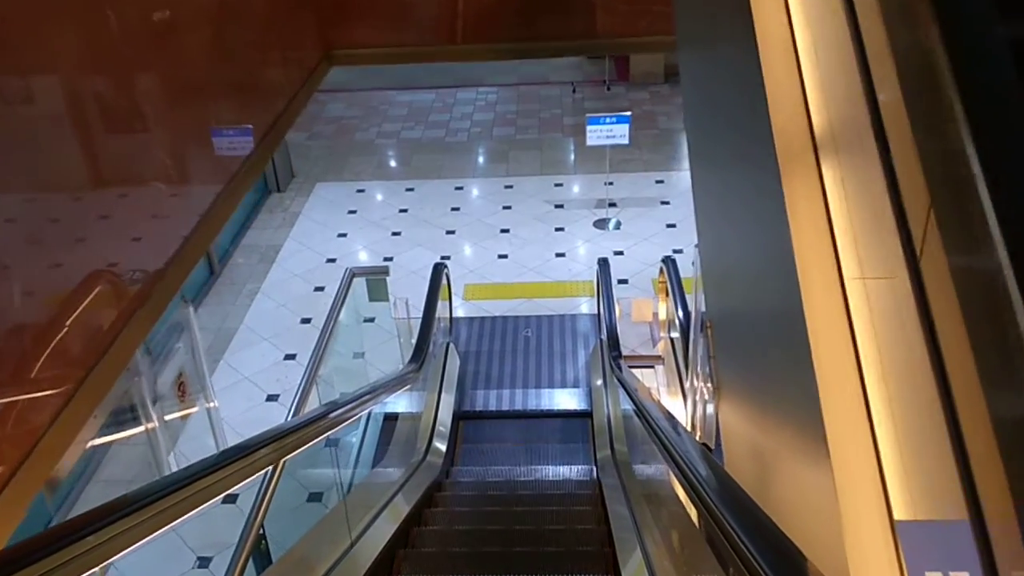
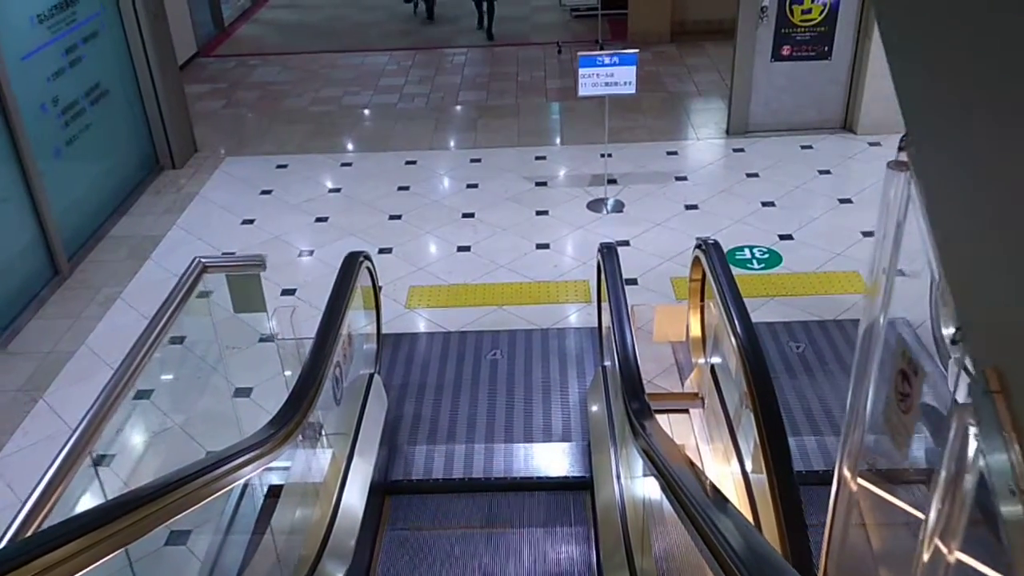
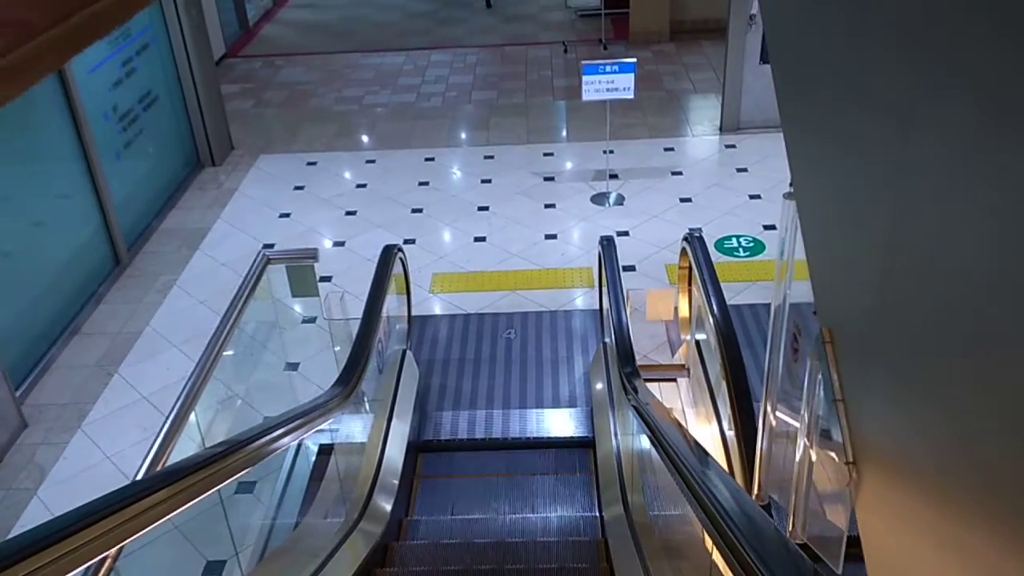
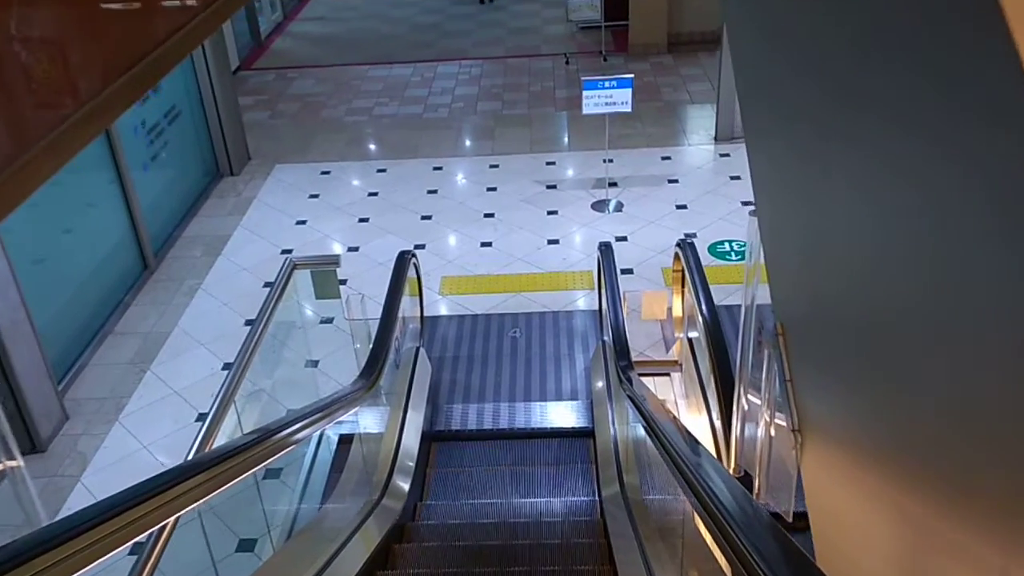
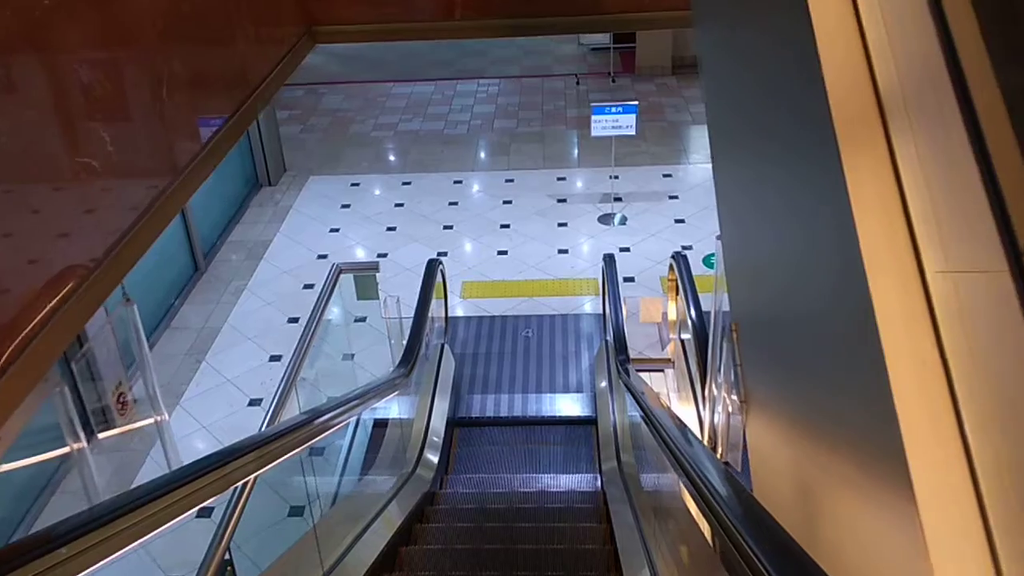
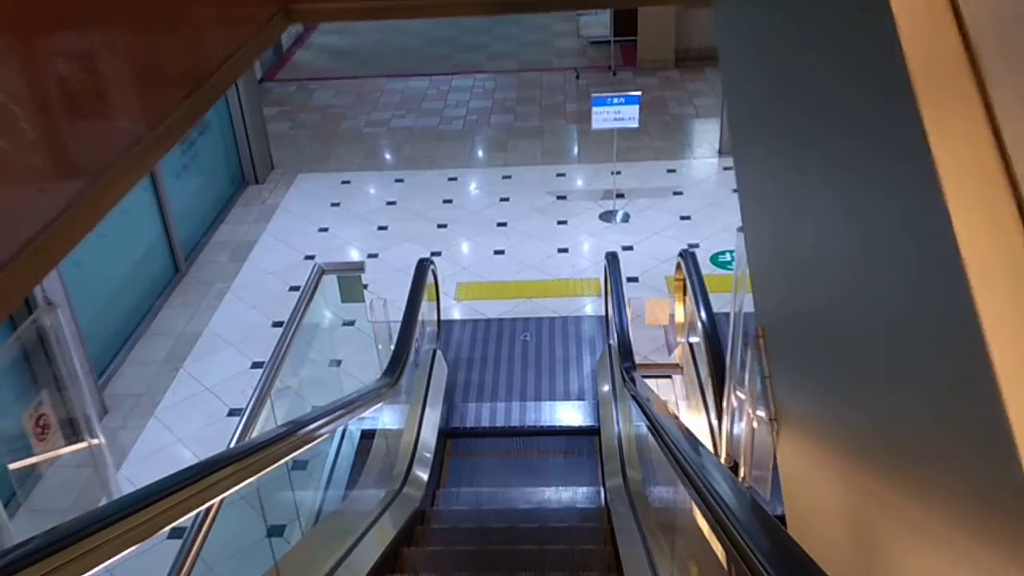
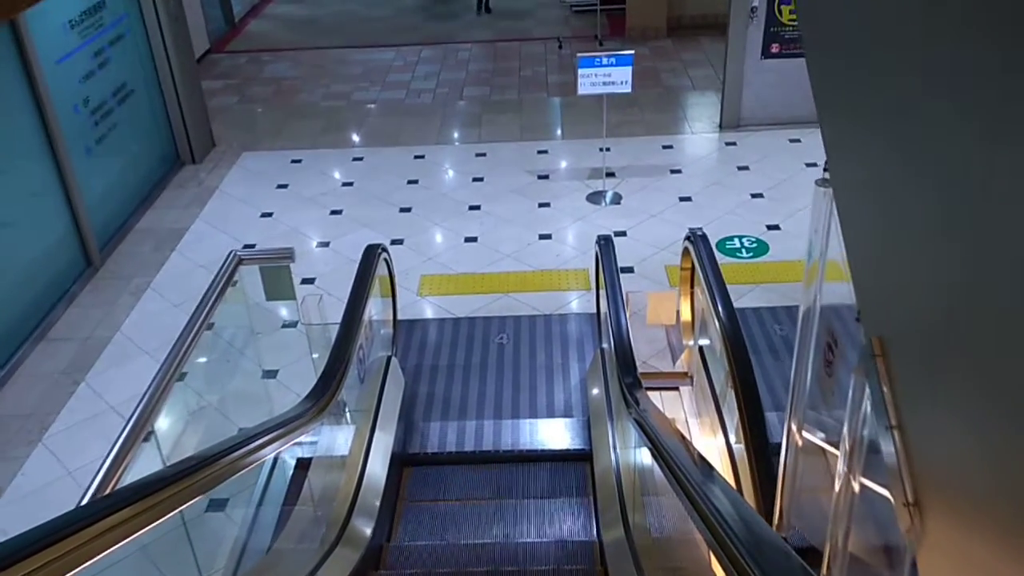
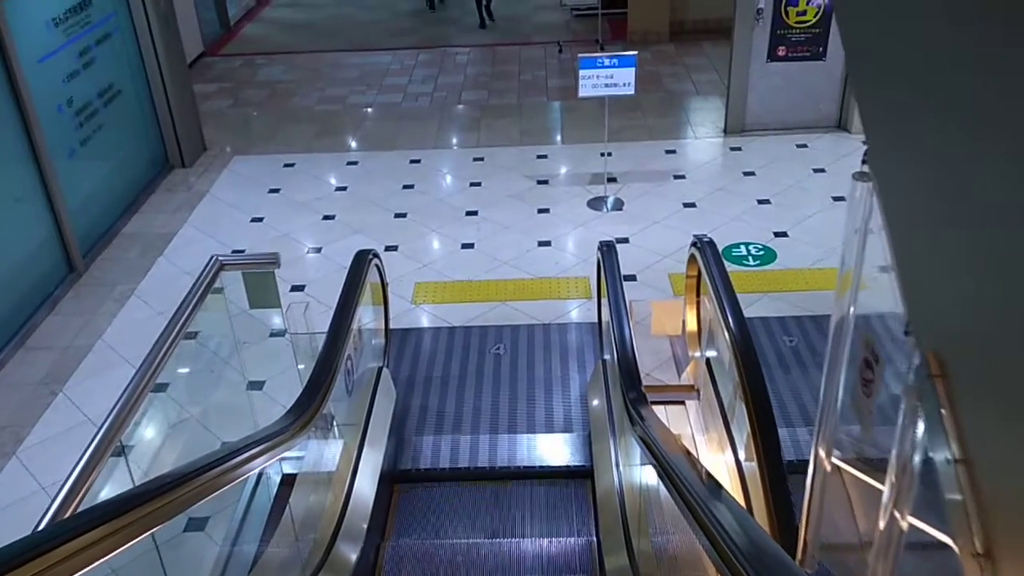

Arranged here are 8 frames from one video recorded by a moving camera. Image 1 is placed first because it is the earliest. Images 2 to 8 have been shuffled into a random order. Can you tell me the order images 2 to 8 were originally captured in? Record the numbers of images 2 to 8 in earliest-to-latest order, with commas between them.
5, 6, 4, 3, 7, 8, 2
